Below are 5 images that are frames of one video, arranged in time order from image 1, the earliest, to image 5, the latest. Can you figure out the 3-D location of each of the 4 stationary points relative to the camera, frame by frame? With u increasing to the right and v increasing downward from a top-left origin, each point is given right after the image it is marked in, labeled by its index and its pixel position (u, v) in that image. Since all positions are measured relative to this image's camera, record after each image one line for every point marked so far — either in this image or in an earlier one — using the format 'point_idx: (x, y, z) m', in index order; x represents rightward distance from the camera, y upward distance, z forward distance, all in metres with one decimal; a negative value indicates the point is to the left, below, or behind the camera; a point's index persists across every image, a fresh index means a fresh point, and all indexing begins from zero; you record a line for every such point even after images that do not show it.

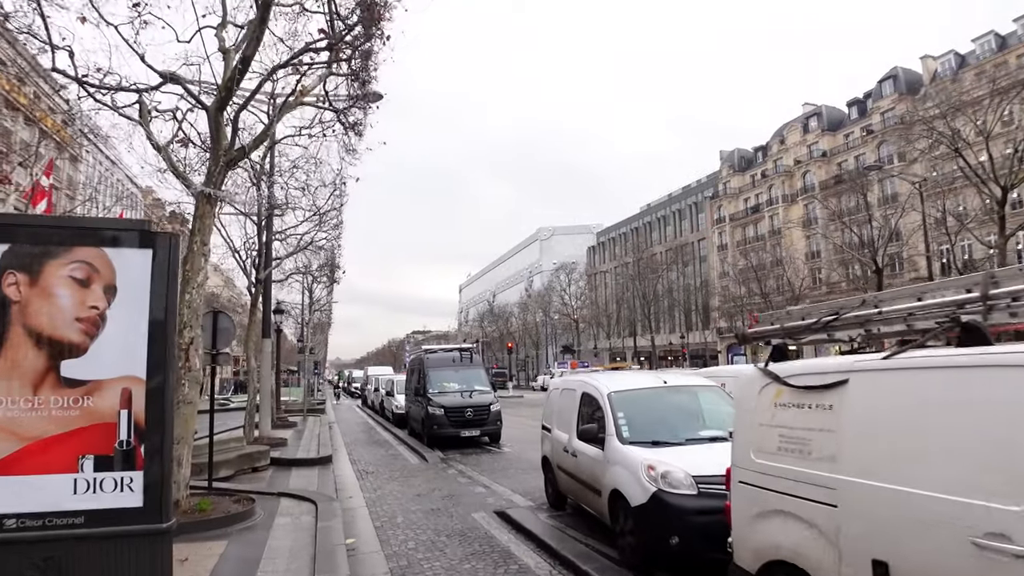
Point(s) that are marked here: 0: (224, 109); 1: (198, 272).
0: (-3.5, +2.2, +8.0) m
1: (-3.6, +0.2, +7.3) m
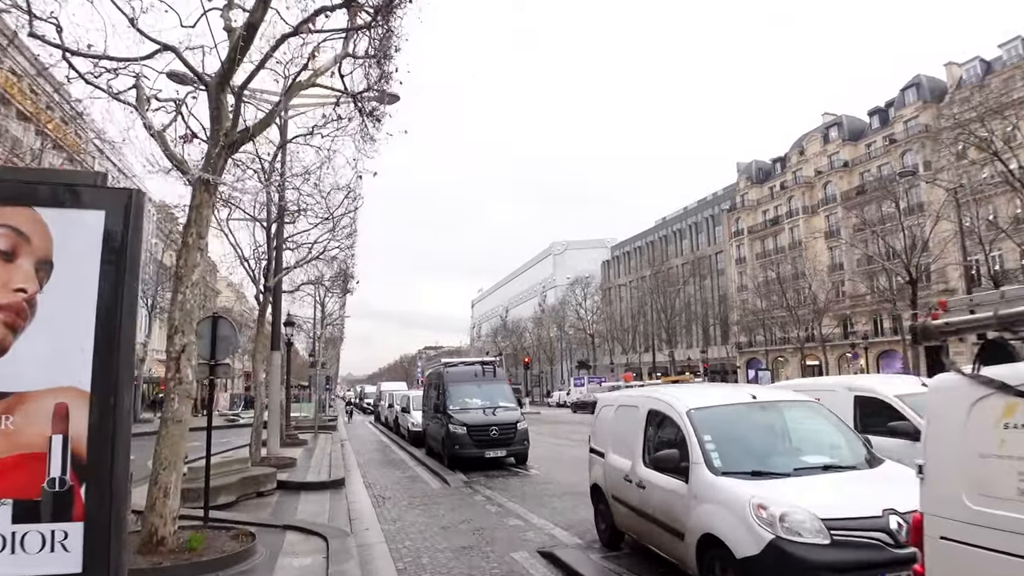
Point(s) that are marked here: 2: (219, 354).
0: (-3.1, +2.2, +7.1) m
1: (-3.1, +0.2, +6.3) m
2: (-3.4, -0.8, +7.4) m
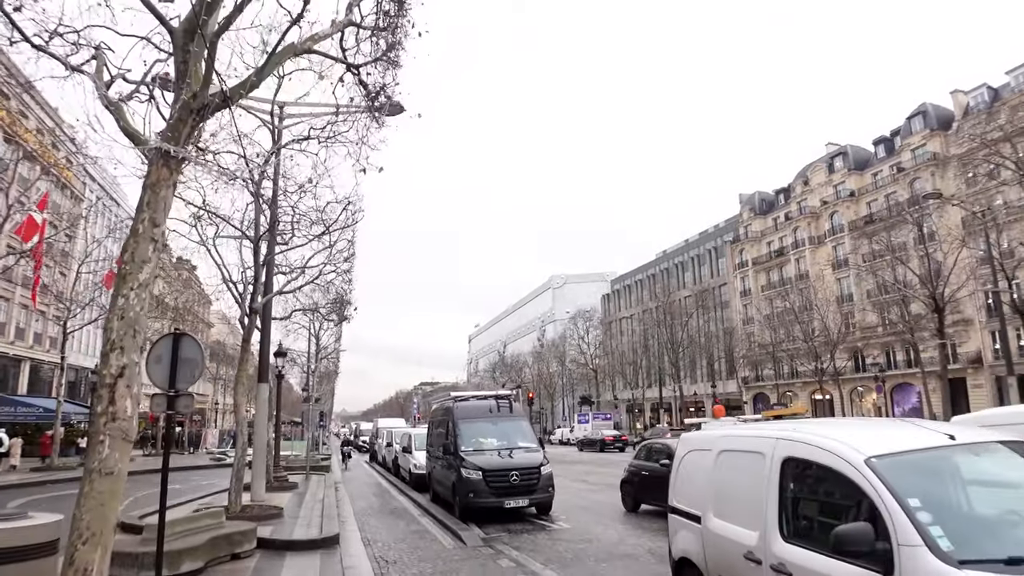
0: (-2.7, +2.2, +5.6) m
1: (-2.7, +0.2, +4.8) m
2: (-3.0, -0.9, +5.8) m
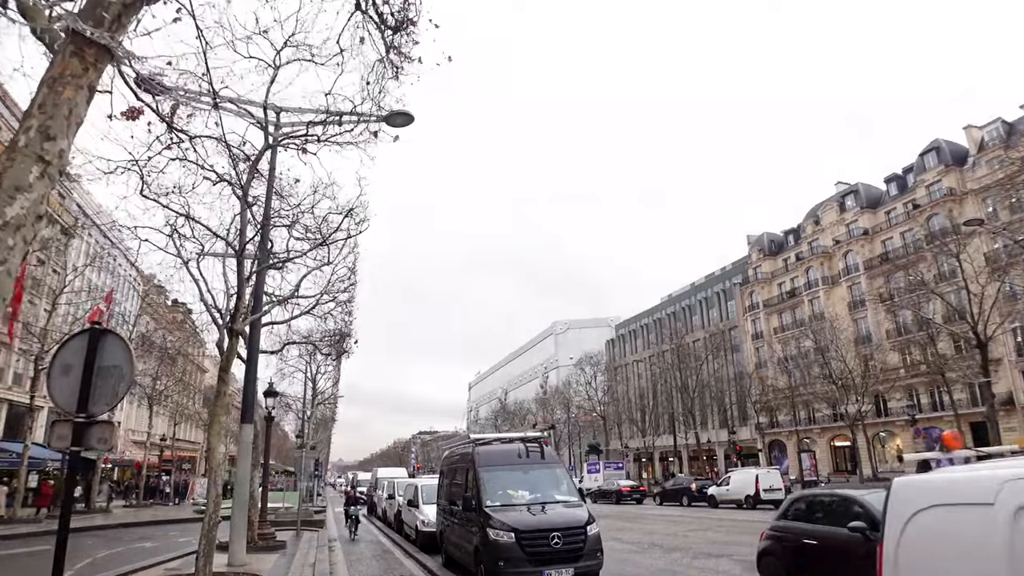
0: (-2.1, +2.3, +3.9) m
1: (-2.2, +0.4, +2.9) m
2: (-2.5, -0.7, +3.9) m
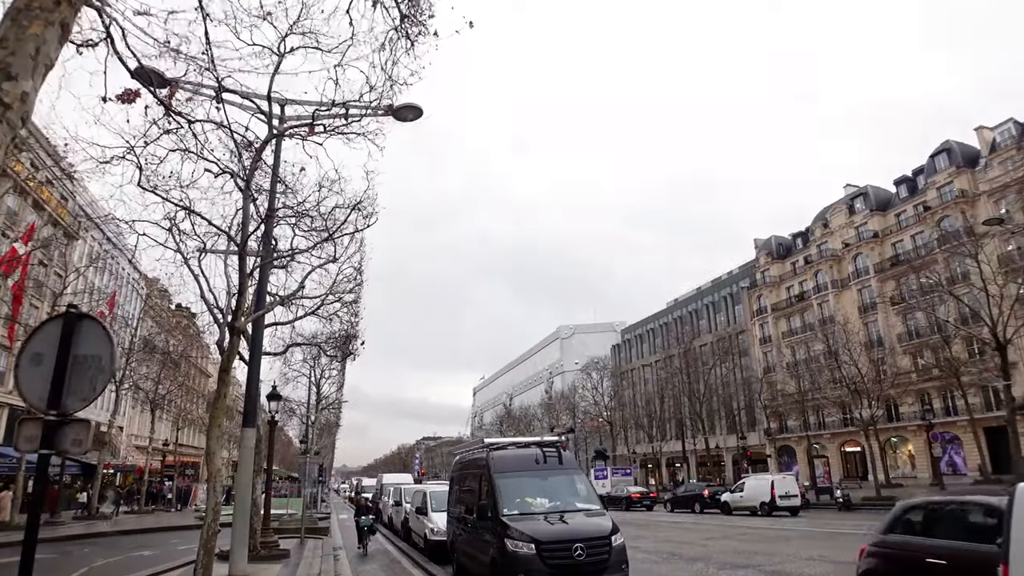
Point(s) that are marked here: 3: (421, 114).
0: (-1.9, +2.4, +3.4) m
1: (-2.0, +0.5, +2.4) m
2: (-2.3, -0.6, +3.3) m
3: (-2.1, +3.9, +14.5) m
